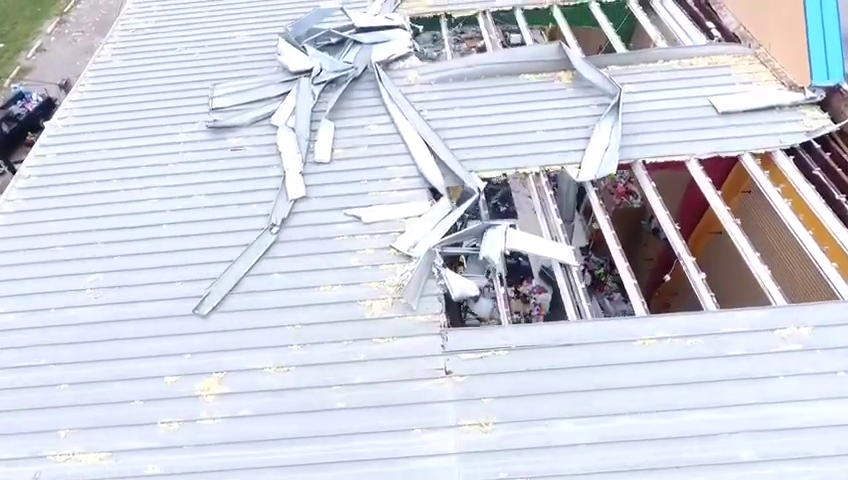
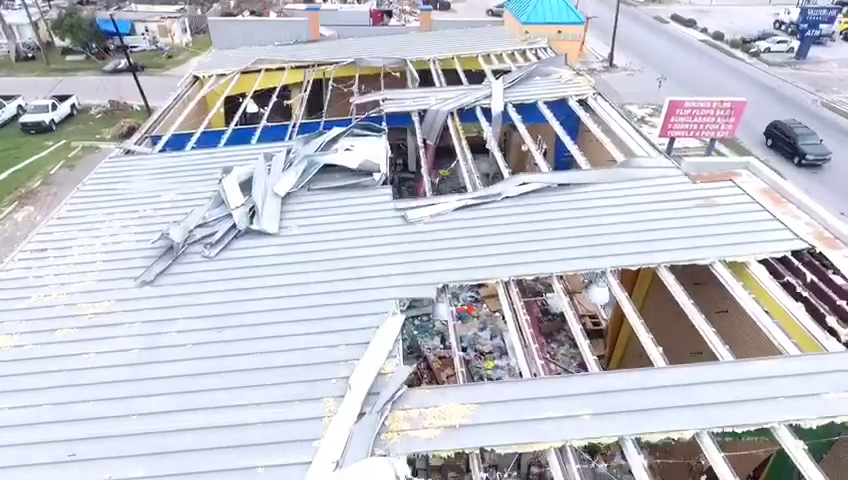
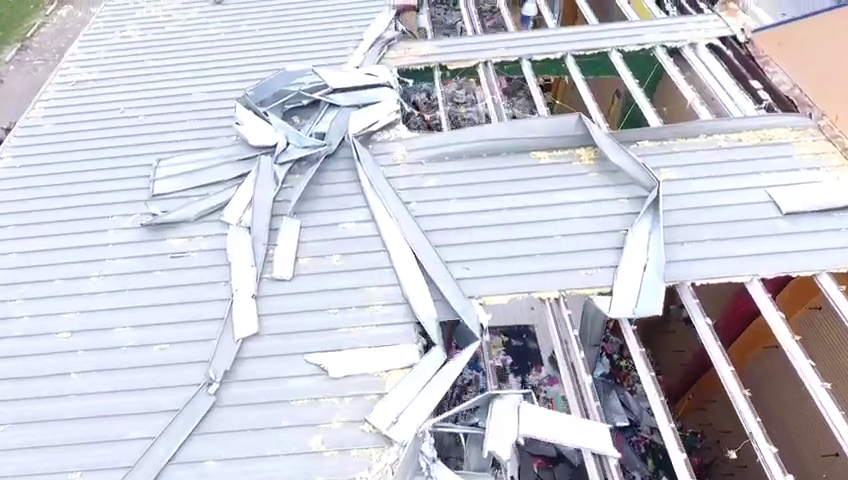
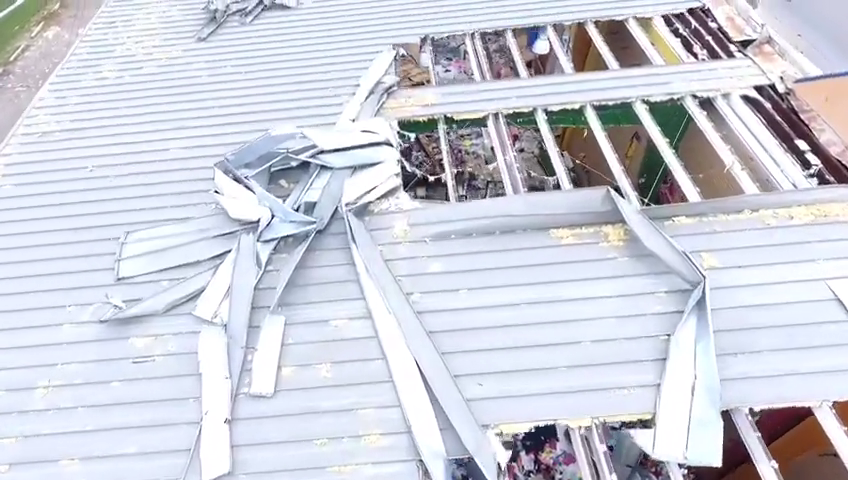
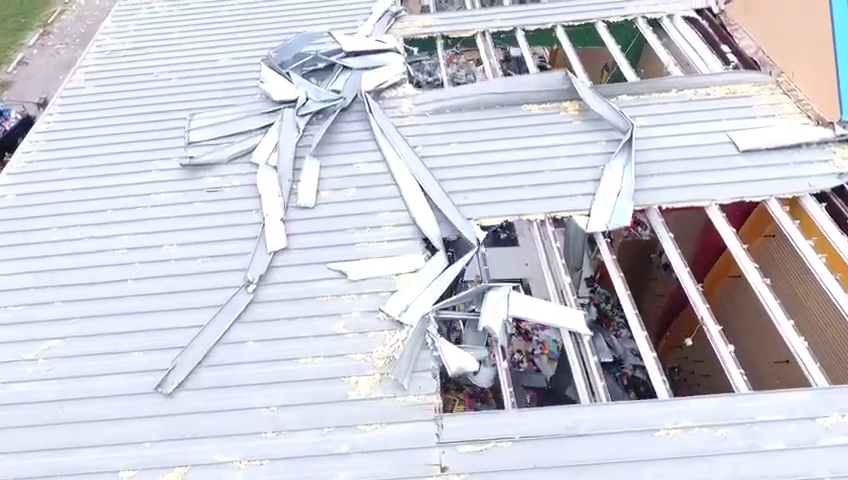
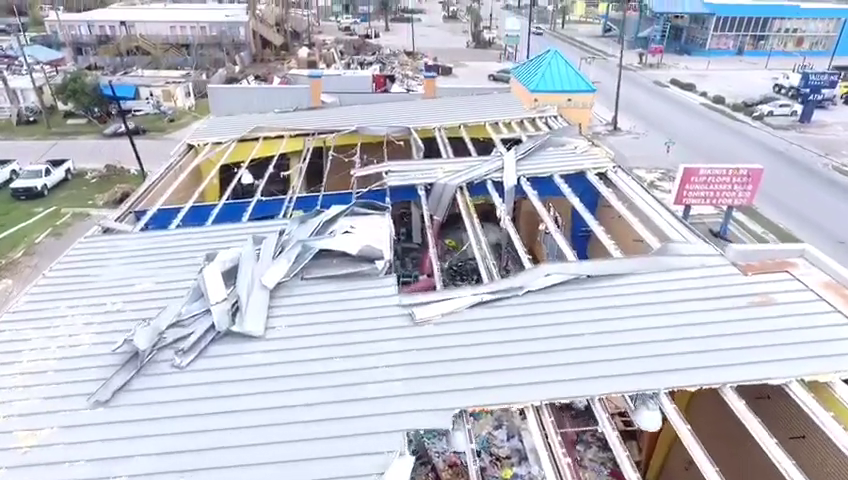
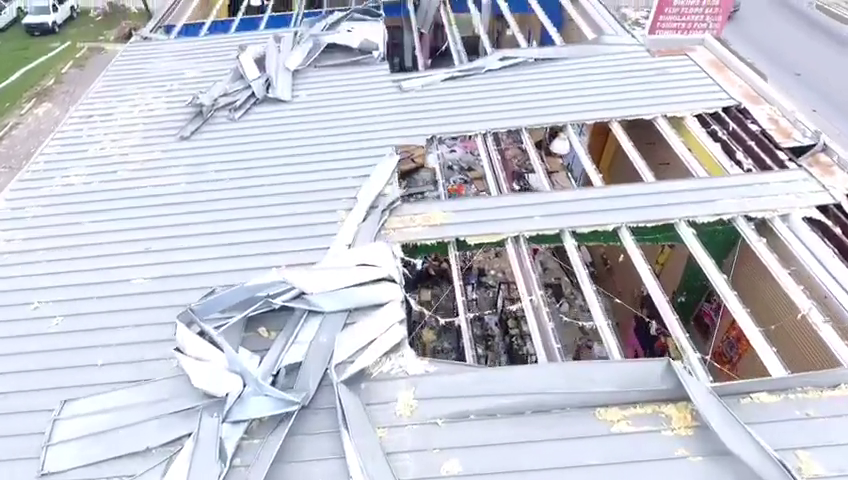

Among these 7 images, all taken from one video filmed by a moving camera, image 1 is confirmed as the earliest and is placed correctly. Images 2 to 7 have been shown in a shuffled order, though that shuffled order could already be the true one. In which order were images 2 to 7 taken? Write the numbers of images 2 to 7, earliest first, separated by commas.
5, 3, 4, 7, 2, 6
